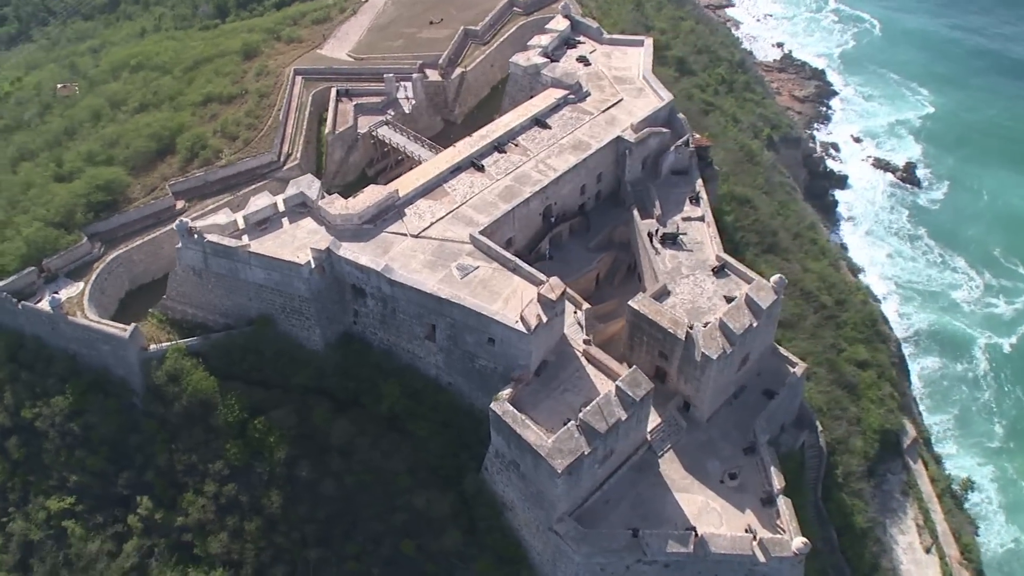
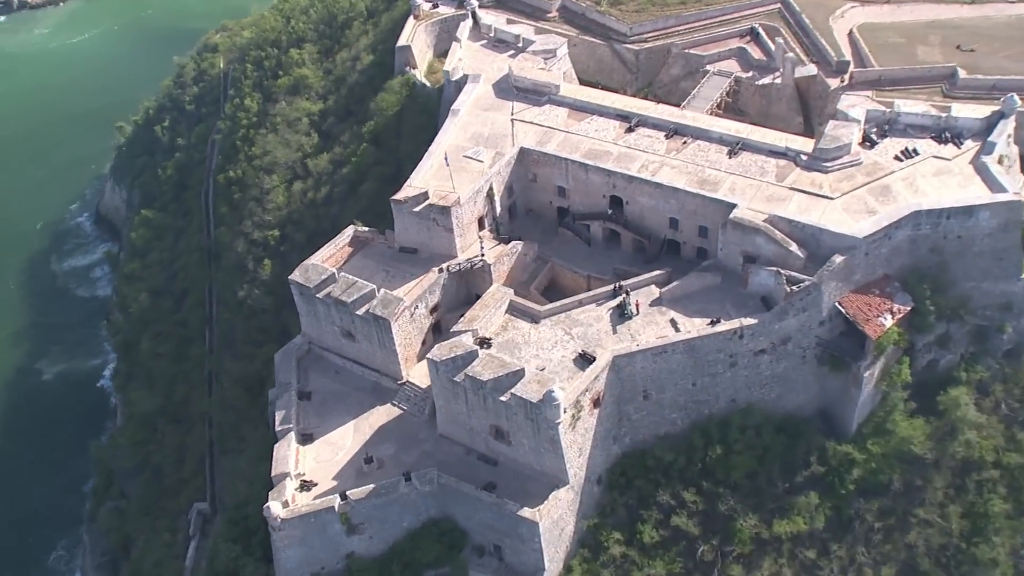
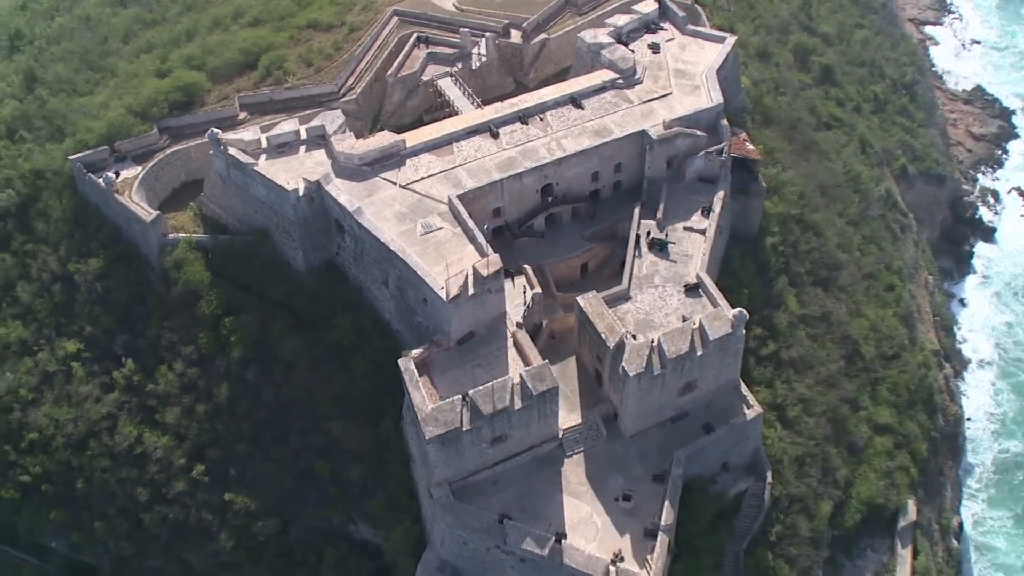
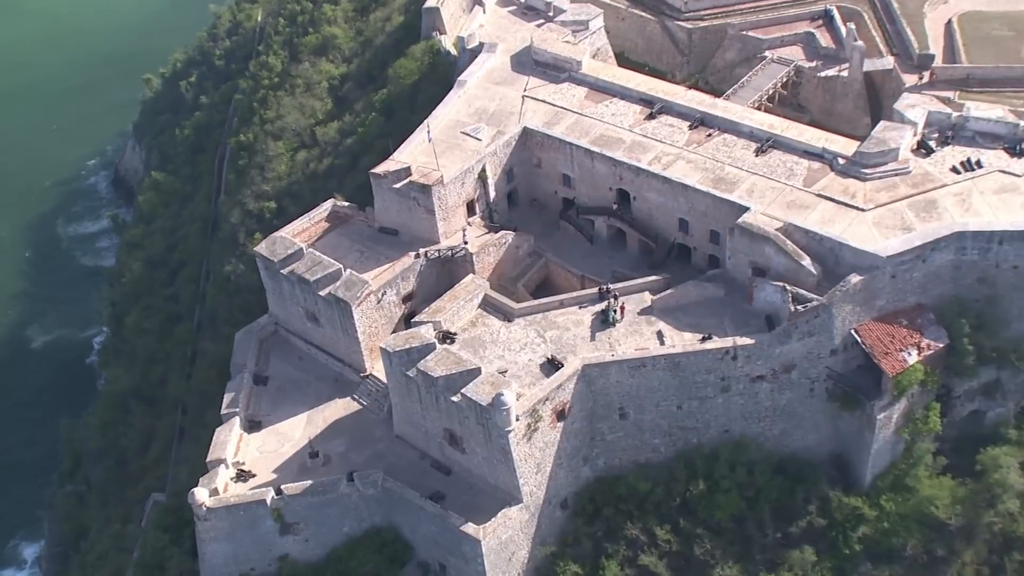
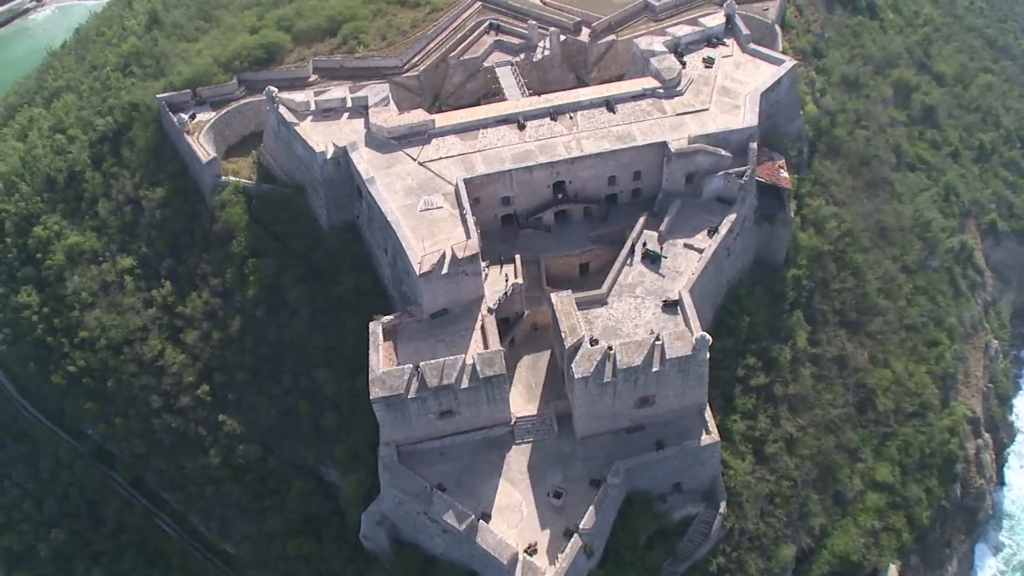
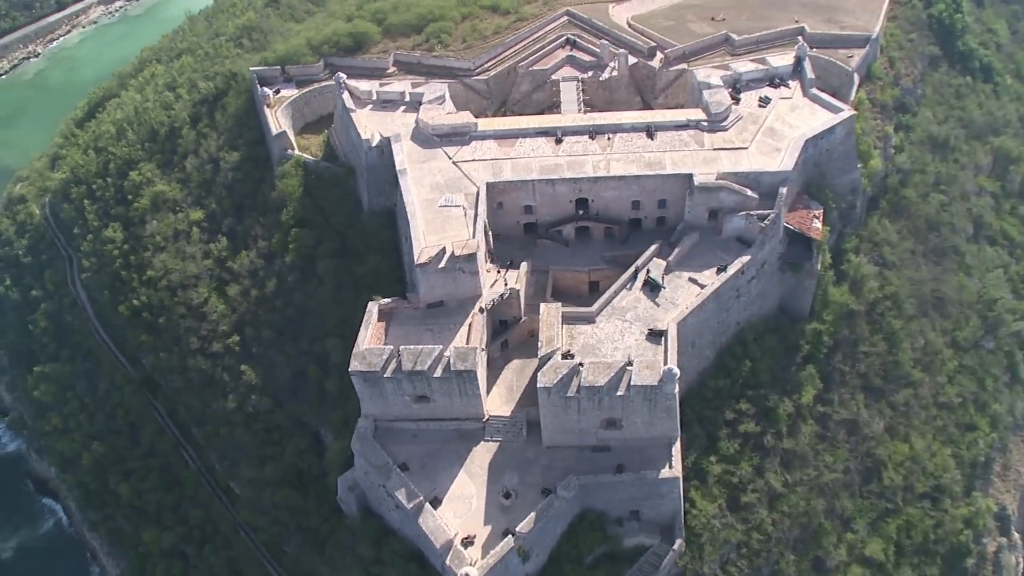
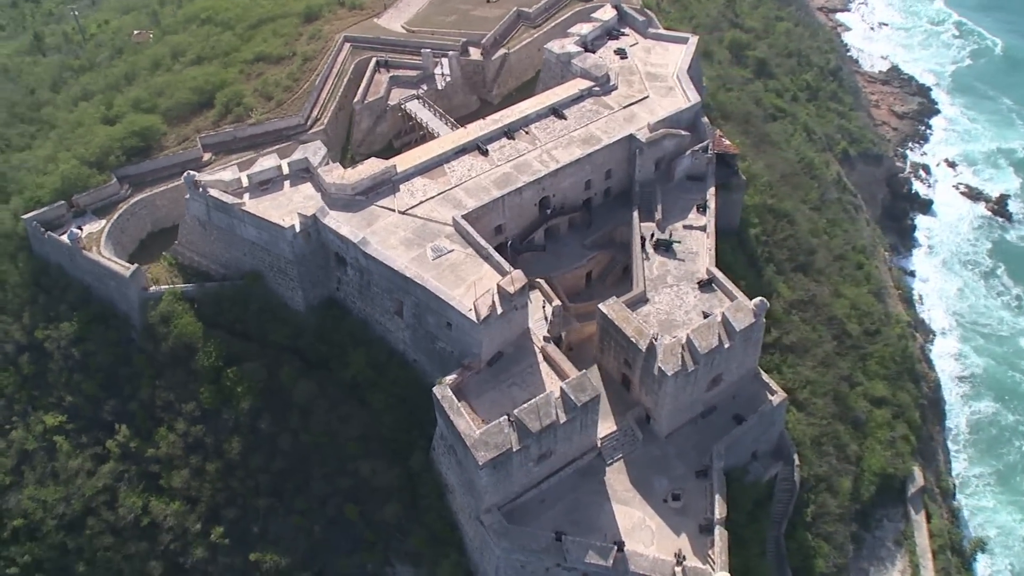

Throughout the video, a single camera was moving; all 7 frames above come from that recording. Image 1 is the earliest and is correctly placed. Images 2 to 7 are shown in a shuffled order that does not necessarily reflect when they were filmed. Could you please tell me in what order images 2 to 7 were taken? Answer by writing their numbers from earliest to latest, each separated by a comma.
7, 3, 5, 6, 2, 4
